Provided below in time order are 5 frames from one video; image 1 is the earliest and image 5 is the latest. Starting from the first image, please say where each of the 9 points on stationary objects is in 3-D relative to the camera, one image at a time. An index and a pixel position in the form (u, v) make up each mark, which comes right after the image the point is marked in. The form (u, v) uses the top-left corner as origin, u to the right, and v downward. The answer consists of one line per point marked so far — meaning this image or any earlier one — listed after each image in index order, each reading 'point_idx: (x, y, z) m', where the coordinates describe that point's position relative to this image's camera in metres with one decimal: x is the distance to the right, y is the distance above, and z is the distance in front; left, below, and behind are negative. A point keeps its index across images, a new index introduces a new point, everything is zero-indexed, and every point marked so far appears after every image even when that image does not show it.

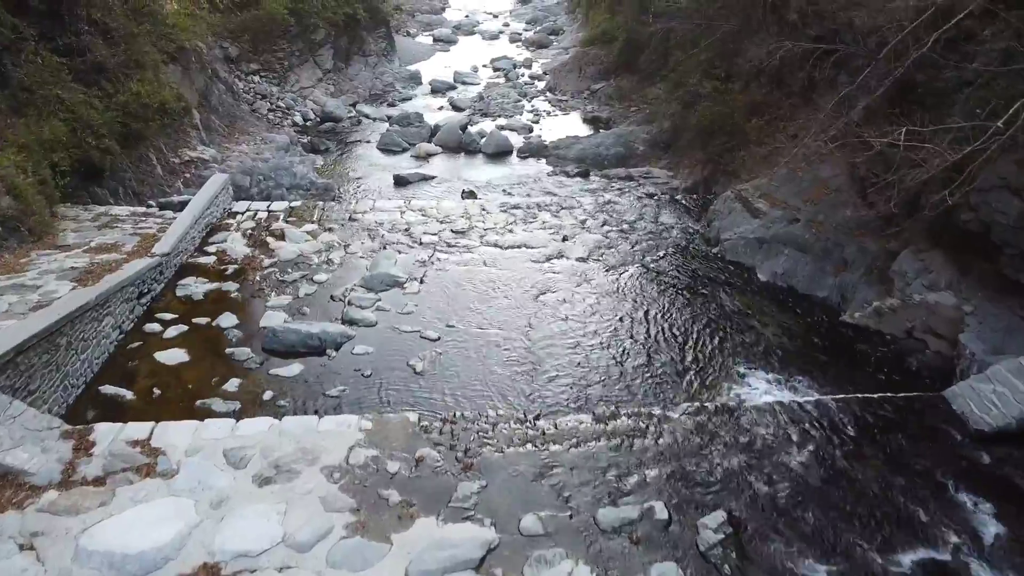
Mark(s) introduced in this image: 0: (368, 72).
0: (-3.2, +4.9, +18.1) m
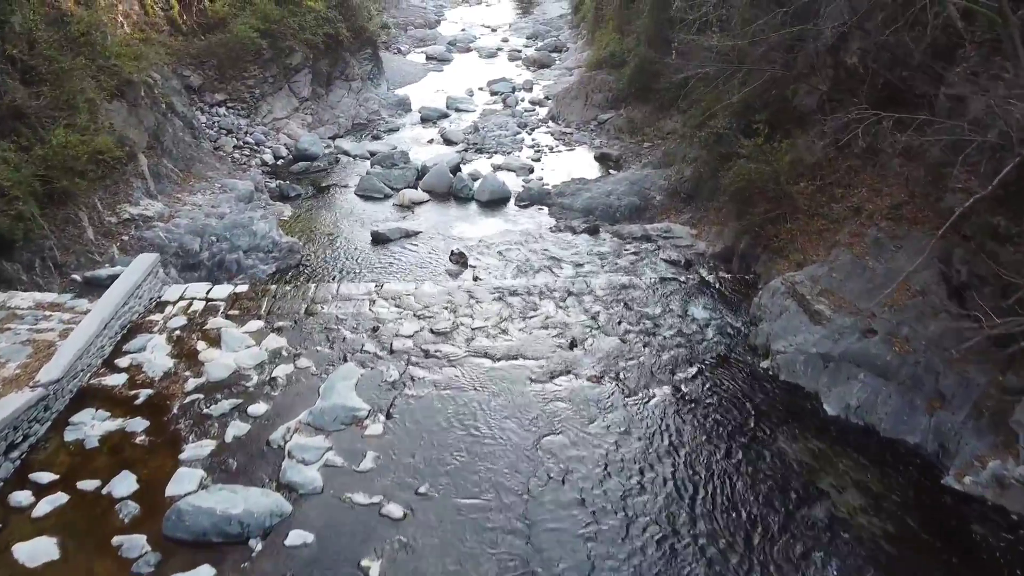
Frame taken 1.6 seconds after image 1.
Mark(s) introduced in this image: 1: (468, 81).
0: (-3.3, +3.9, +16.3) m
1: (-1.0, +4.9, +19.0) m
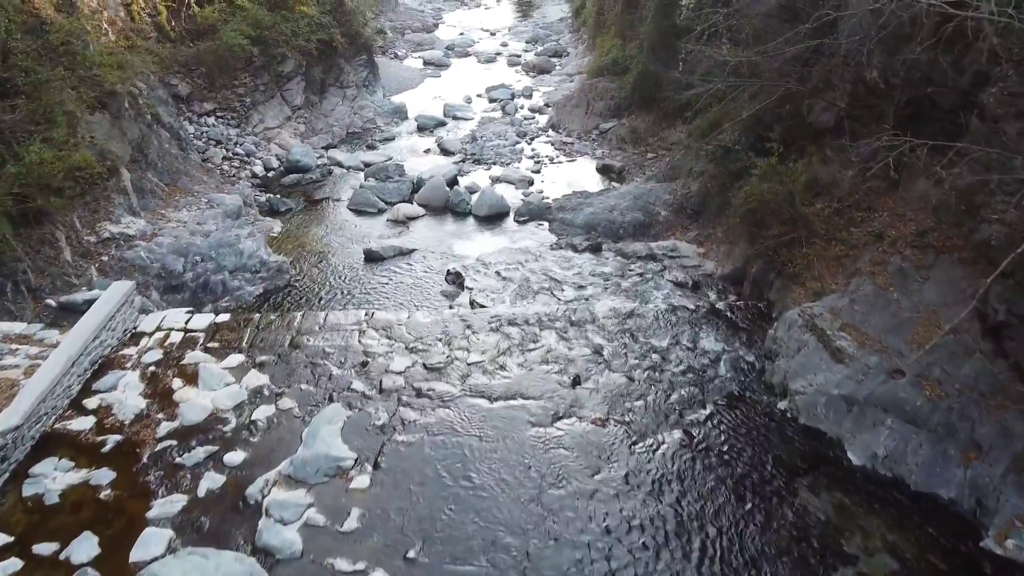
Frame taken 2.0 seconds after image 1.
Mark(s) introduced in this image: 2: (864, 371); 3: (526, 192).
0: (-3.3, +3.6, +15.9) m
1: (-1.1, +4.6, +18.5) m
2: (+2.5, -0.6, +5.7) m
3: (+0.2, +1.4, +12.2) m
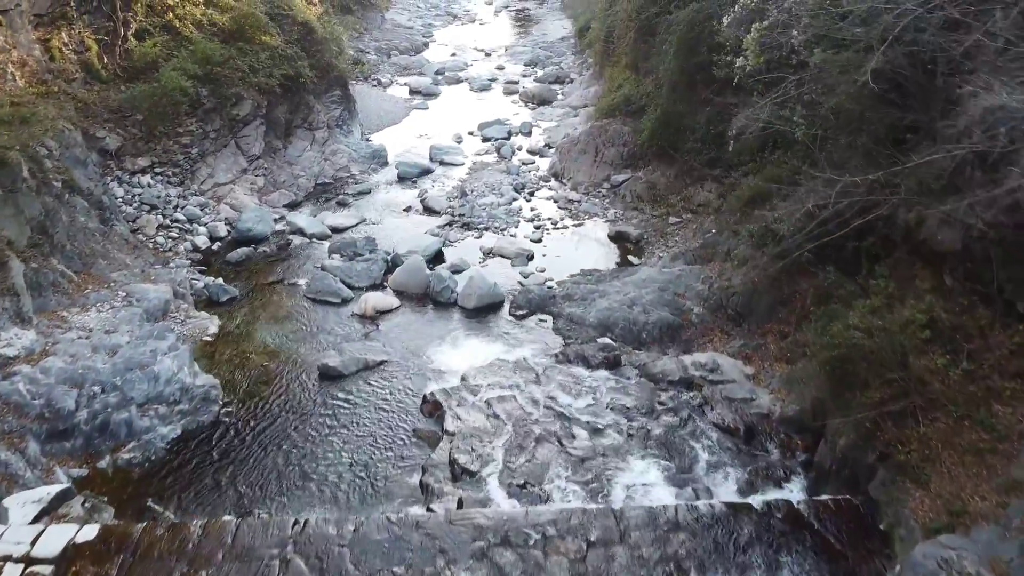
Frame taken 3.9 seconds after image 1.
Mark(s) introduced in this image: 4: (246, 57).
0: (-3.3, +2.3, +13.7) m
1: (-1.1, +3.4, +16.3) m
2: (+2.4, -1.8, +3.5) m
3: (+0.2, +0.2, +10.0) m
4: (-4.2, +3.7, +12.8) m
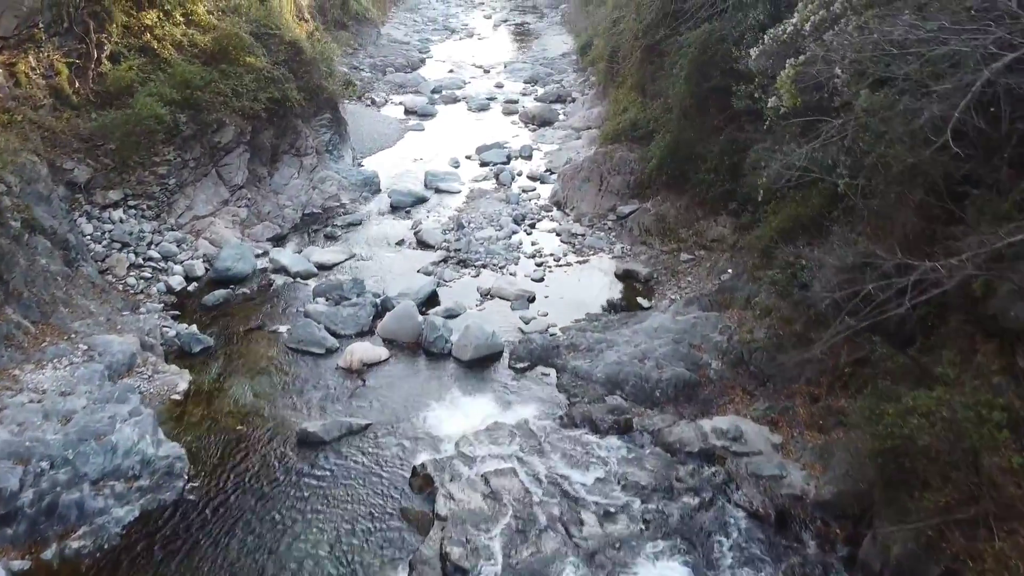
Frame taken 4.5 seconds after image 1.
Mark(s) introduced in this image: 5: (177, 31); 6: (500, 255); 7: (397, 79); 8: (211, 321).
0: (-3.4, +1.8, +12.9) m
1: (-1.1, +2.8, +15.6) m
2: (+2.4, -2.3, +2.7) m
3: (+0.1, -0.3, +9.2) m
4: (-4.2, +3.1, +12.0) m
5: (-5.0, +3.9, +12.1) m
6: (-0.2, +0.5, +10.8) m
7: (-2.8, +5.1, +19.8) m
8: (-3.4, -0.3, +9.2) m
